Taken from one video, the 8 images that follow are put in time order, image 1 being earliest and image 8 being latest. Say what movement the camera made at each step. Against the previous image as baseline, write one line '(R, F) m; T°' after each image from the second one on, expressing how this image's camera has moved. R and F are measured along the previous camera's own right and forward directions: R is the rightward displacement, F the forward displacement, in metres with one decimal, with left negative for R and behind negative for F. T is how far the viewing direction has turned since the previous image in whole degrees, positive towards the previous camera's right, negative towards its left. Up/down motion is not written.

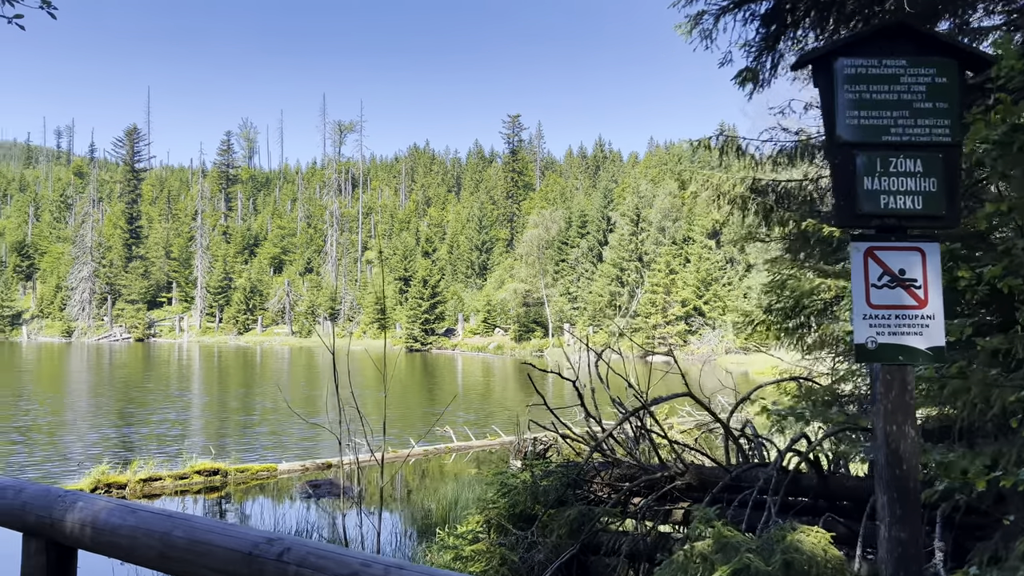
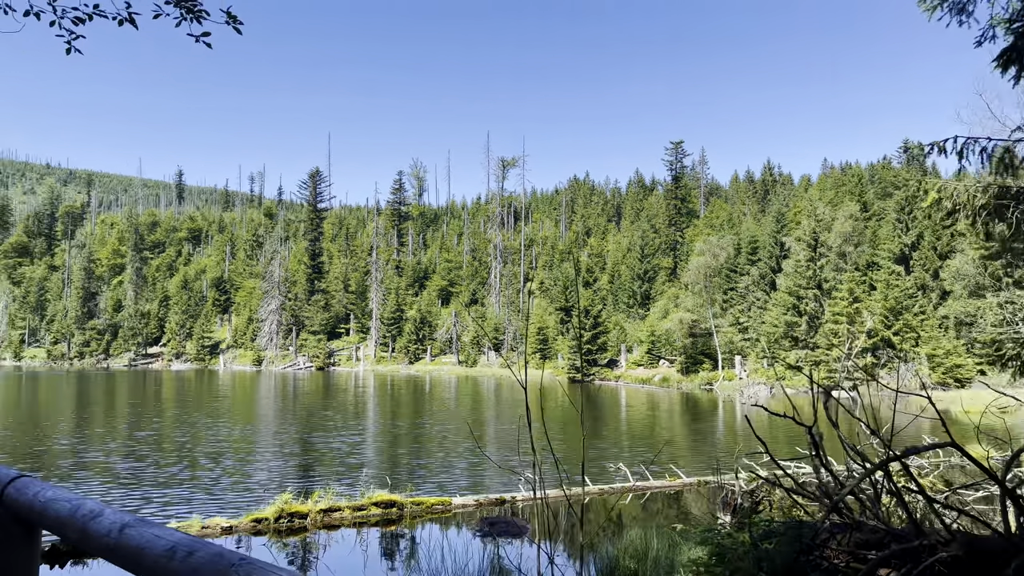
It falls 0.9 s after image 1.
(-0.2, +0.4) m; -11°
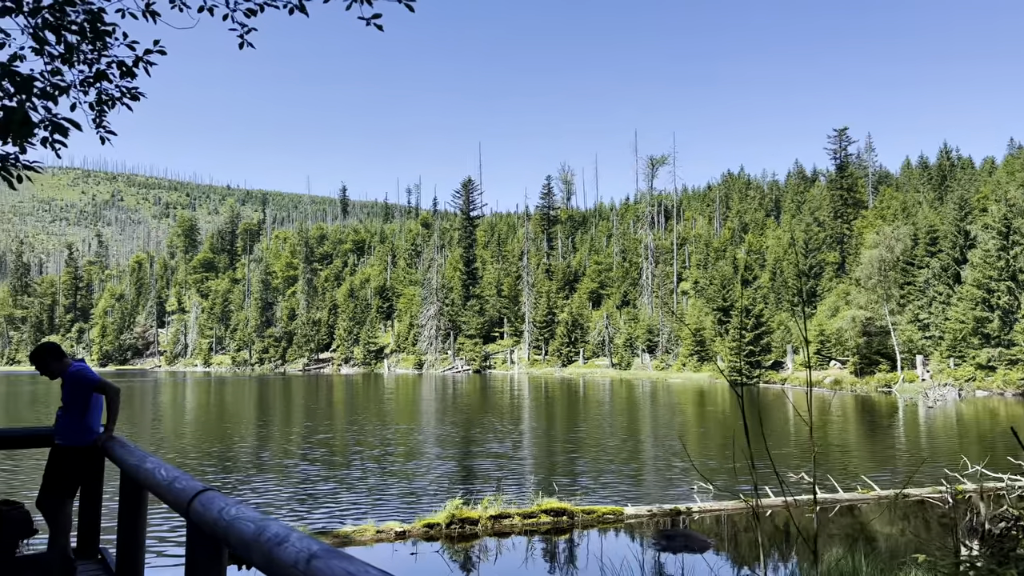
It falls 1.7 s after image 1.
(-0.1, +0.3) m; -11°
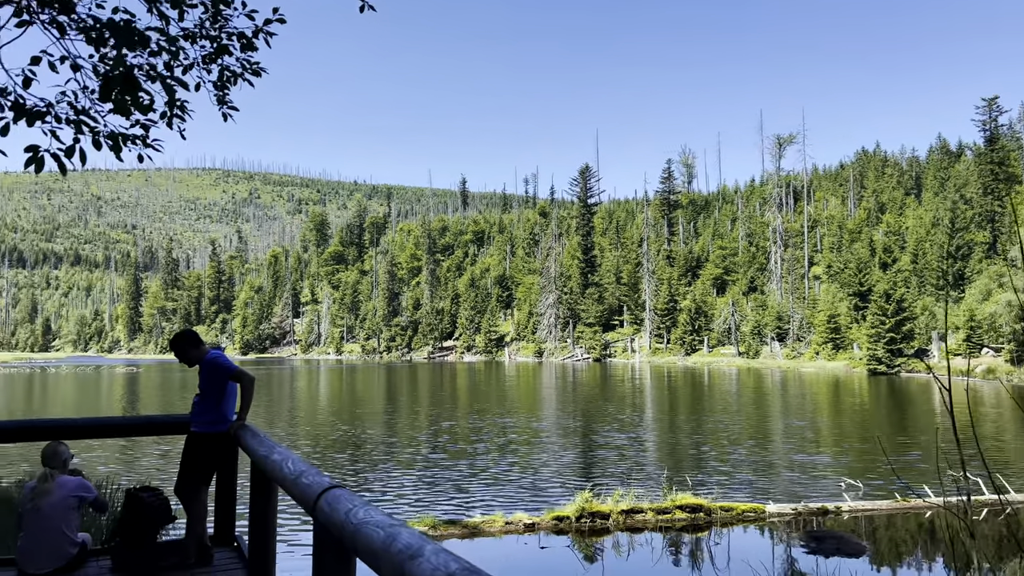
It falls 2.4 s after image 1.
(-0.1, +0.2) m; -8°
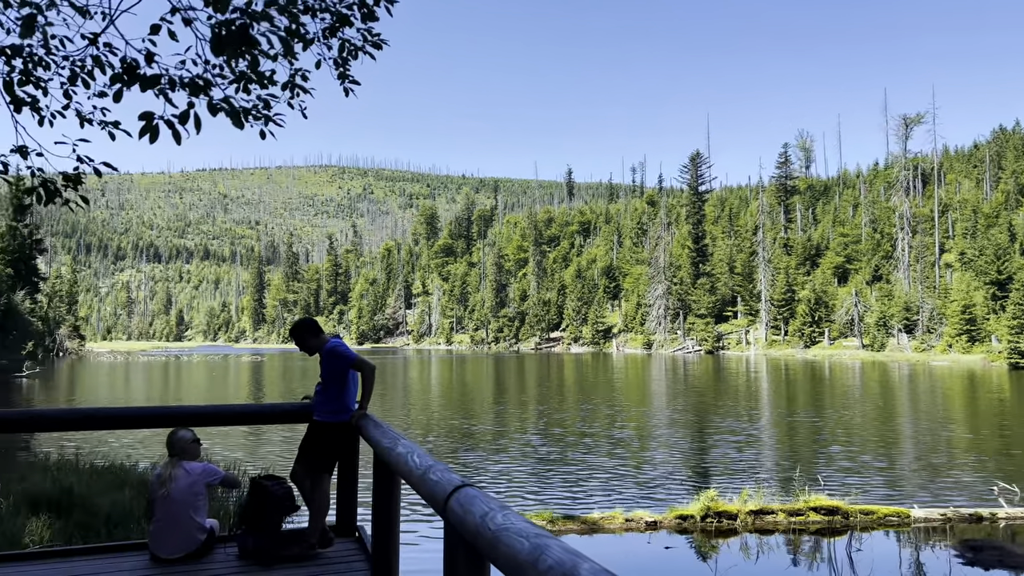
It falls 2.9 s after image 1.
(-0.1, +0.2) m; -8°
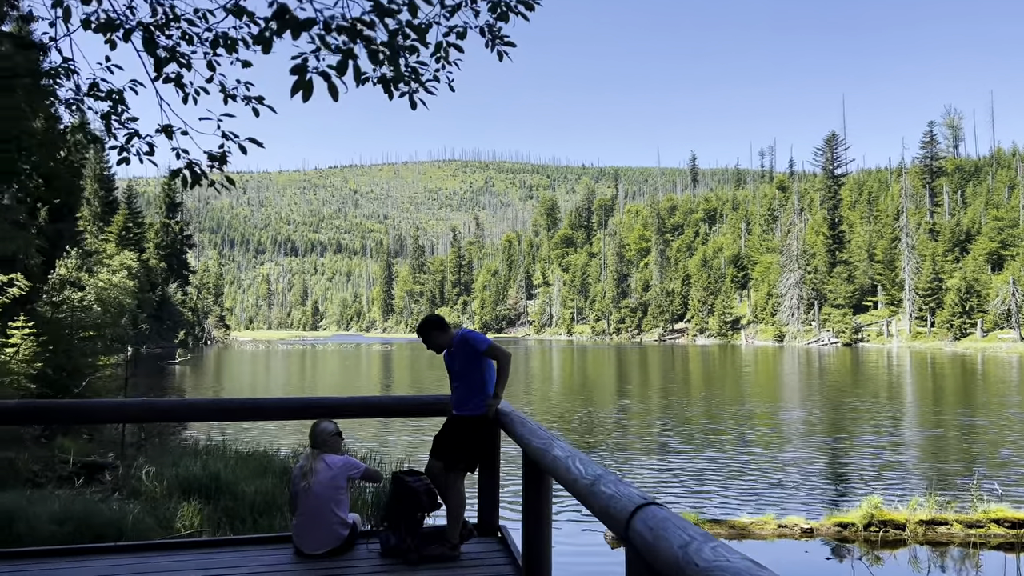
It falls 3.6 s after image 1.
(-0.1, +0.2) m; -9°
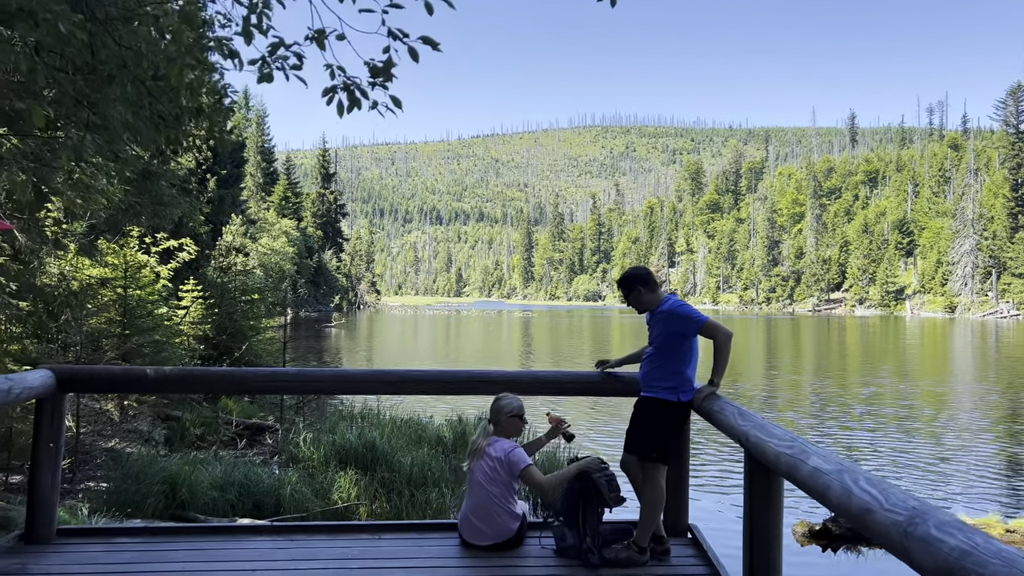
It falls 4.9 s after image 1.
(-0.2, +0.5) m; -10°
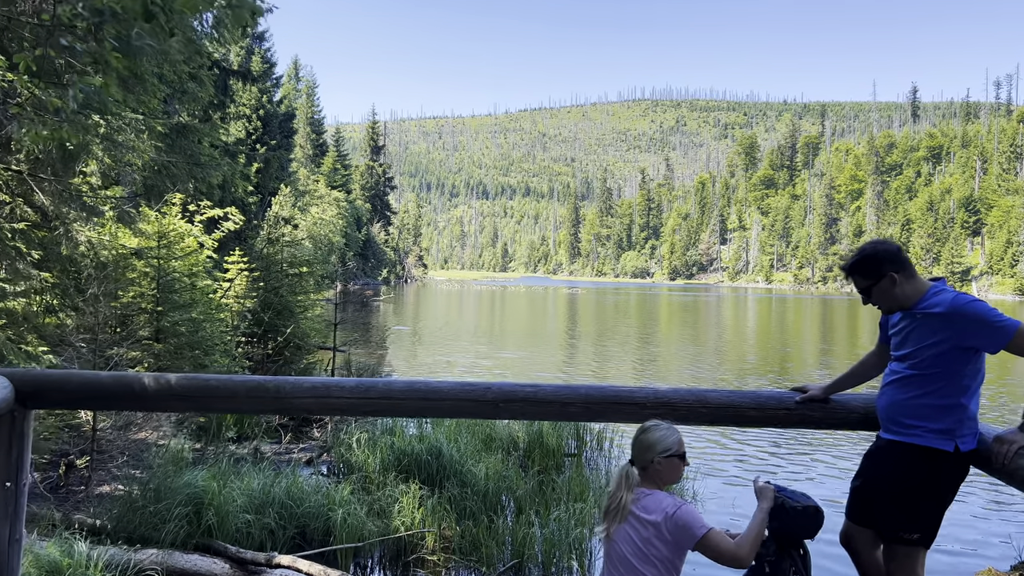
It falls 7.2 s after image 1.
(-0.3, +1.0) m; -3°
